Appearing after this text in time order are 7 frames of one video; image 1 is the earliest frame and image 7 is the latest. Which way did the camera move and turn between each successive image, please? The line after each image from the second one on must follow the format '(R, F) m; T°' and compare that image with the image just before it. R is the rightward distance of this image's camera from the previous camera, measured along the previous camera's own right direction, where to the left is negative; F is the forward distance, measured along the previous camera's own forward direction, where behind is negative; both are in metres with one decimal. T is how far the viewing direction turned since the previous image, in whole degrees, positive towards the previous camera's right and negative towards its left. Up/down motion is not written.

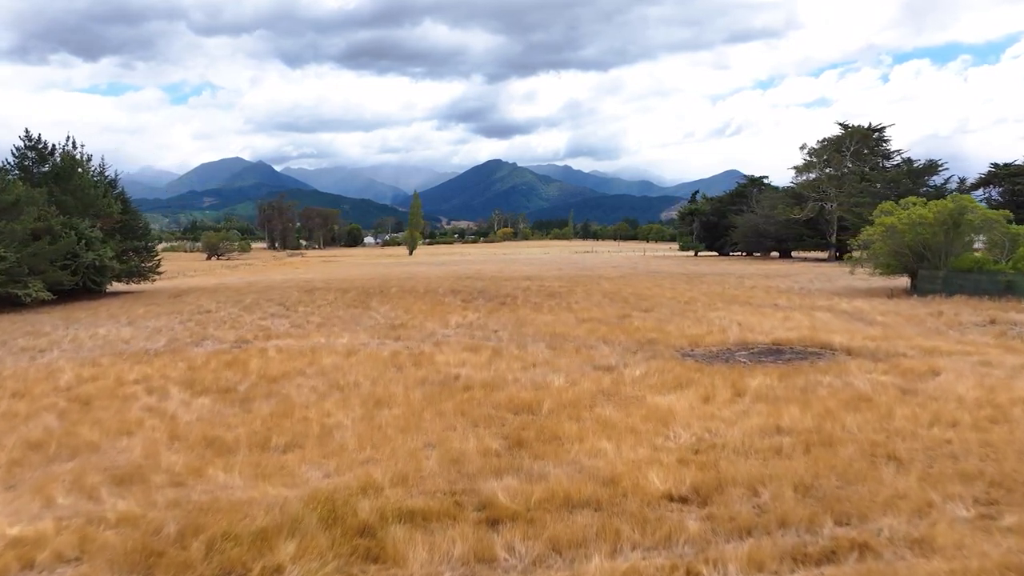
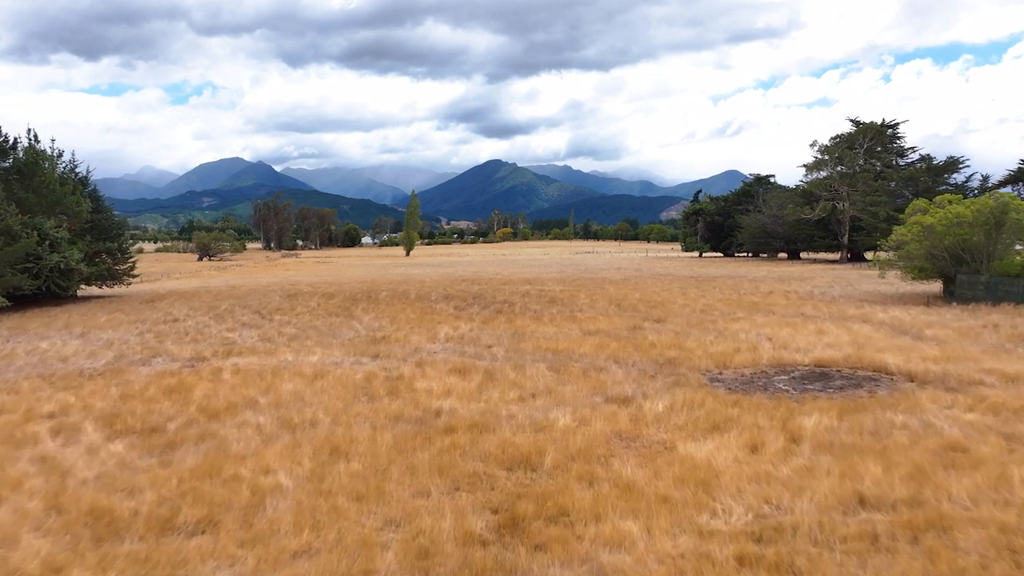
(+0.1, +2.5) m; 0°
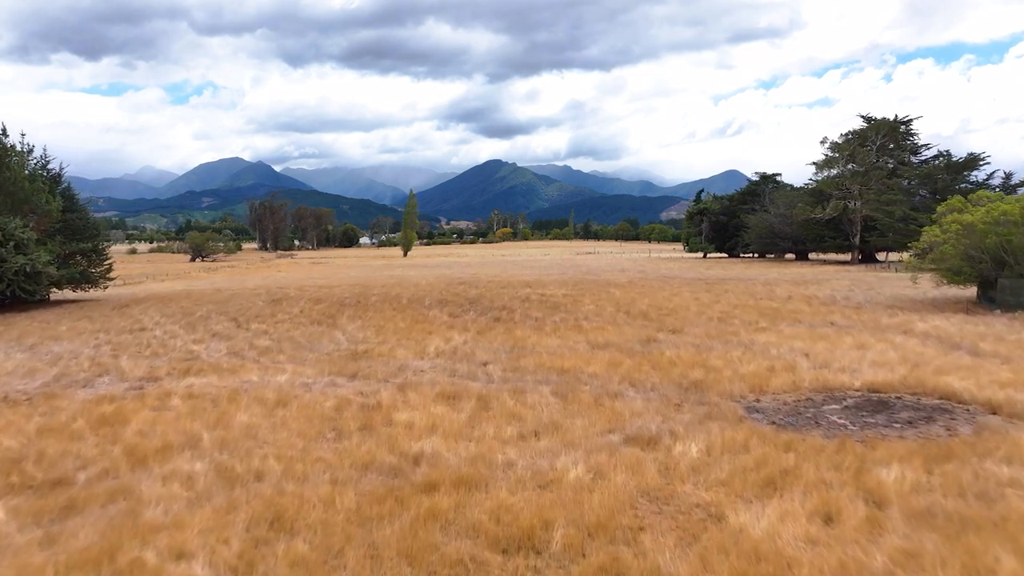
(0.0, +2.2) m; 0°
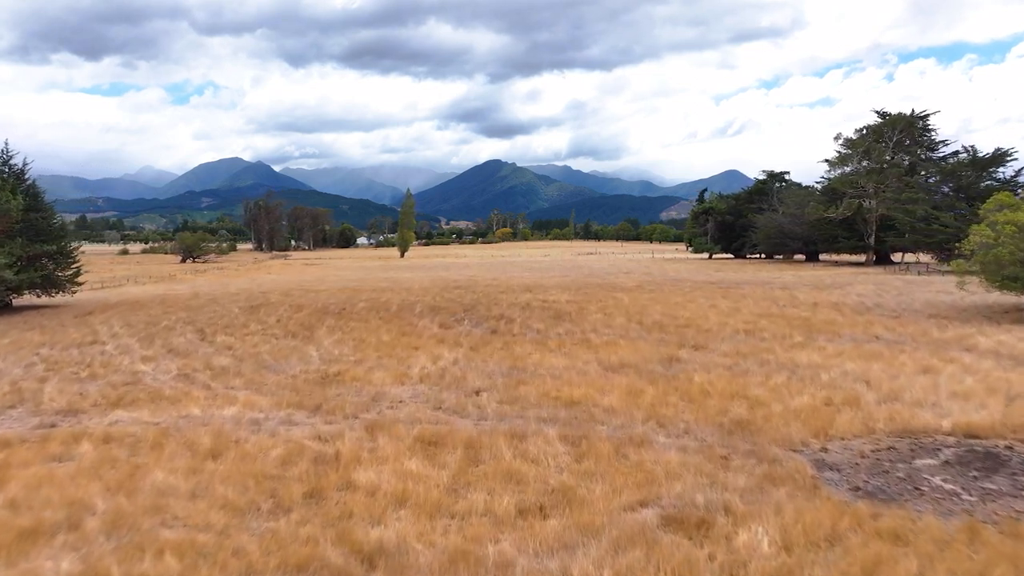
(0.0, +2.6) m; 0°
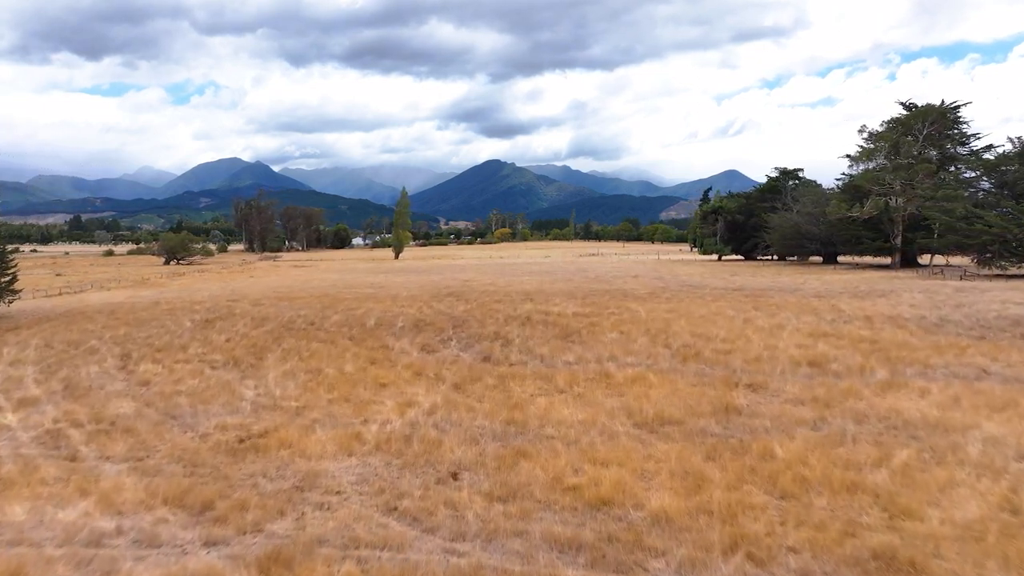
(0.0, +4.1) m; 0°
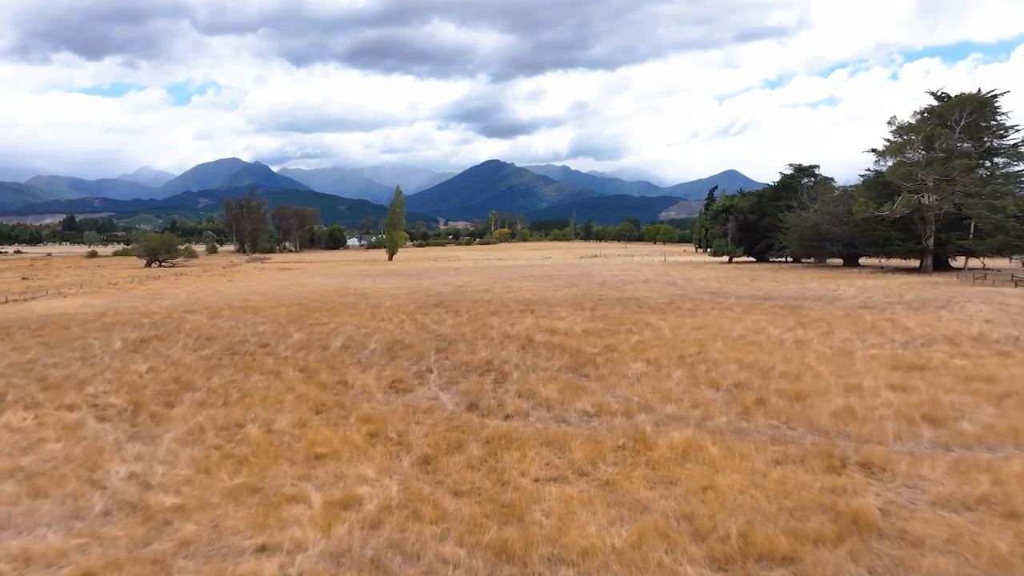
(0.0, +4.3) m; 0°
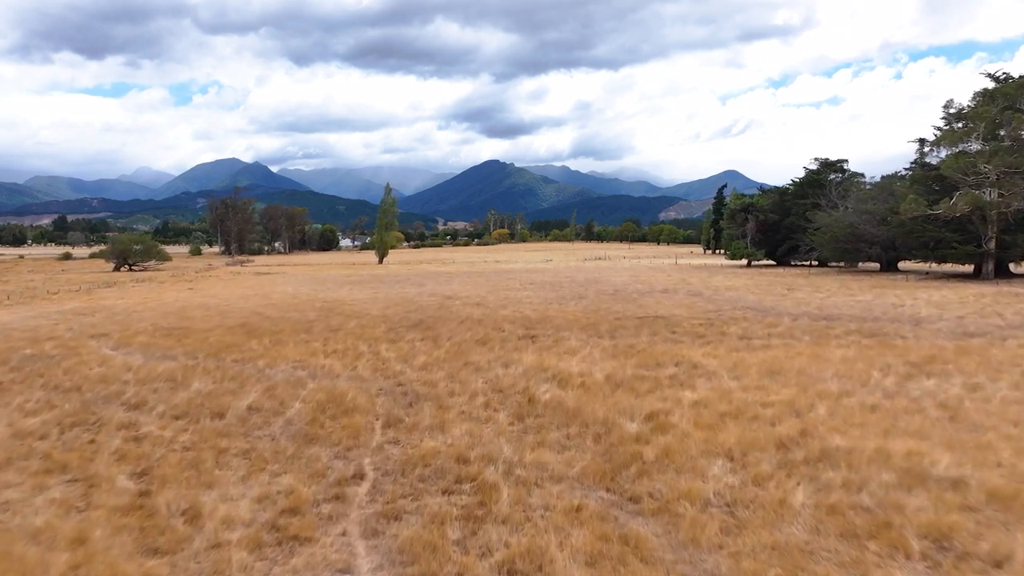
(+0.1, +6.5) m; 0°
